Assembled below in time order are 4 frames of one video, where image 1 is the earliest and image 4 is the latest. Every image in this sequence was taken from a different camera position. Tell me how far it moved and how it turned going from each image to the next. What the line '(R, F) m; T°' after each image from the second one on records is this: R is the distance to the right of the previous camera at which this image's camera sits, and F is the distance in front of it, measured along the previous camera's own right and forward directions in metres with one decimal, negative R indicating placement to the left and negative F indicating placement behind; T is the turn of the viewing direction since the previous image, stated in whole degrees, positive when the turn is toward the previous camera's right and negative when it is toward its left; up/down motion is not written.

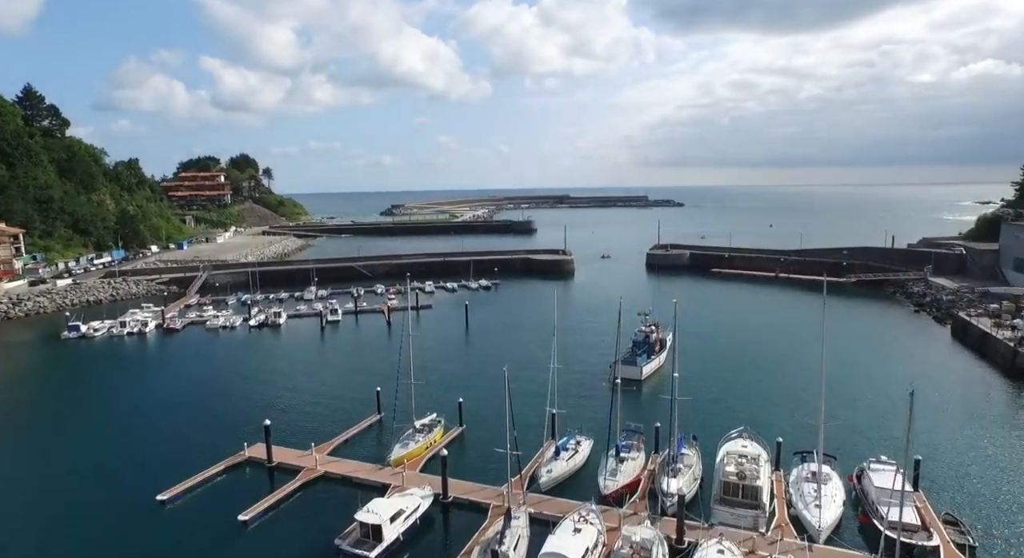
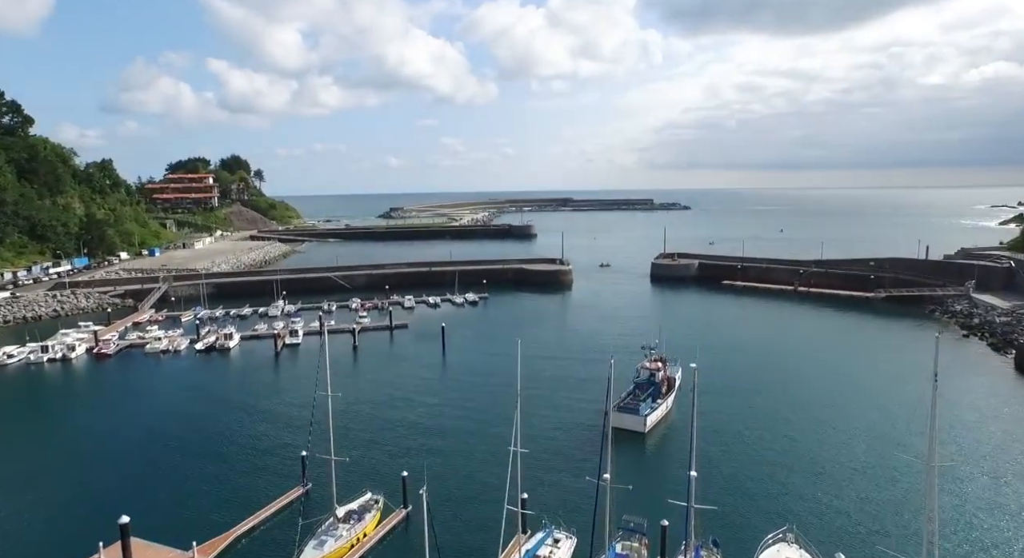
(+1.1, +4.7) m; 0°
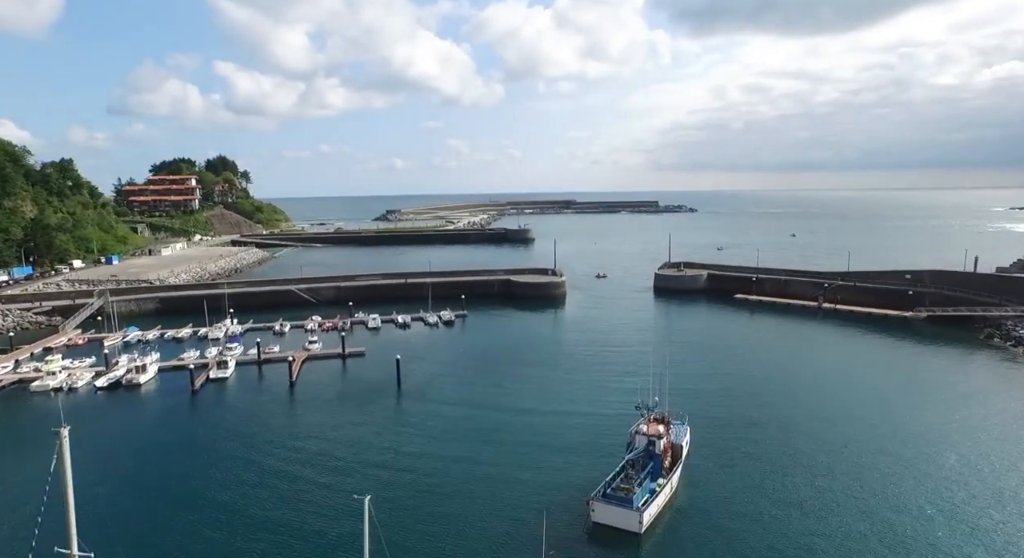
(+1.5, +5.6) m; -1°
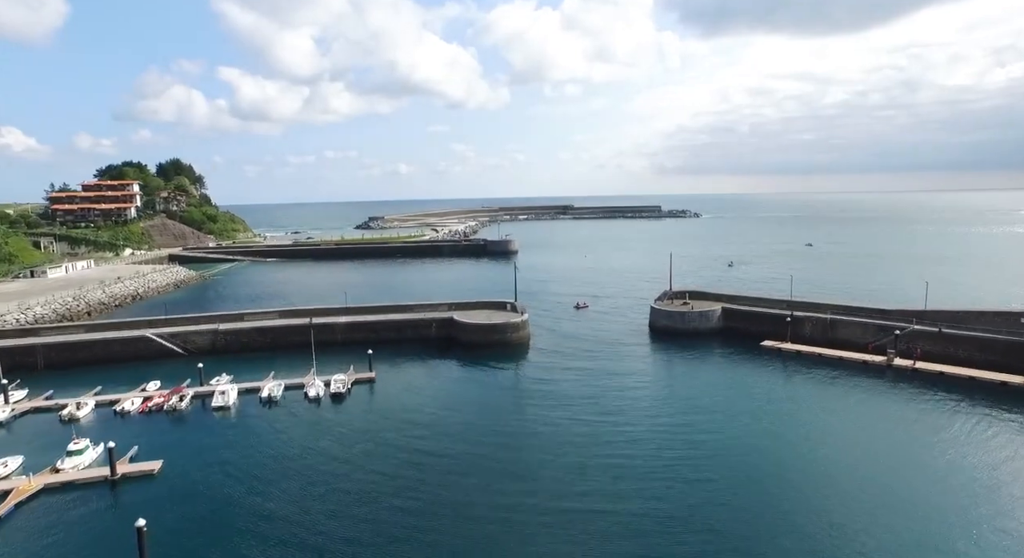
(+3.5, +12.4) m; -1°
